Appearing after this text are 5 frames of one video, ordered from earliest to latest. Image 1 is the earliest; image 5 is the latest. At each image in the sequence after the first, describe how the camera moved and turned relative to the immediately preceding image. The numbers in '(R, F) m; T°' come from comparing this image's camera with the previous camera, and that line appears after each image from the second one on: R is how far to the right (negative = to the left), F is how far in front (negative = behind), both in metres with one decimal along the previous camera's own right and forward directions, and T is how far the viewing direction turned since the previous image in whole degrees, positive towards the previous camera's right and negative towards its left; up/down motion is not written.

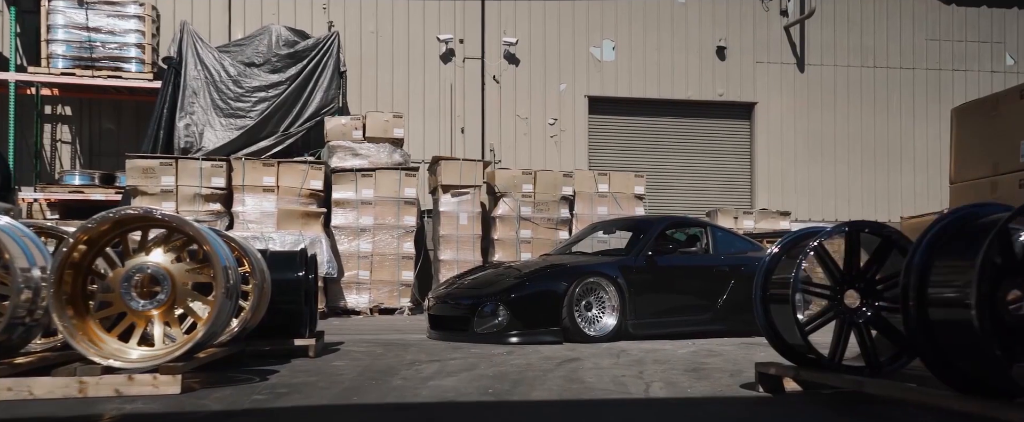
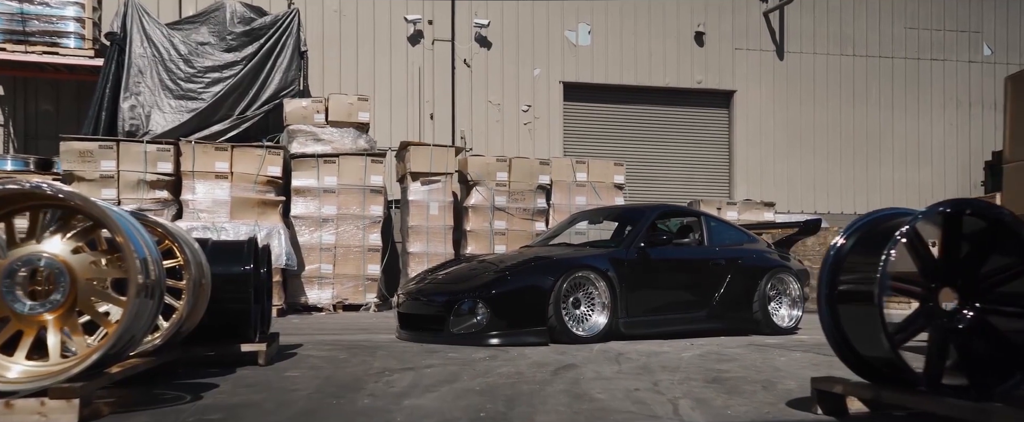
(-0.1, +0.8) m; +3°
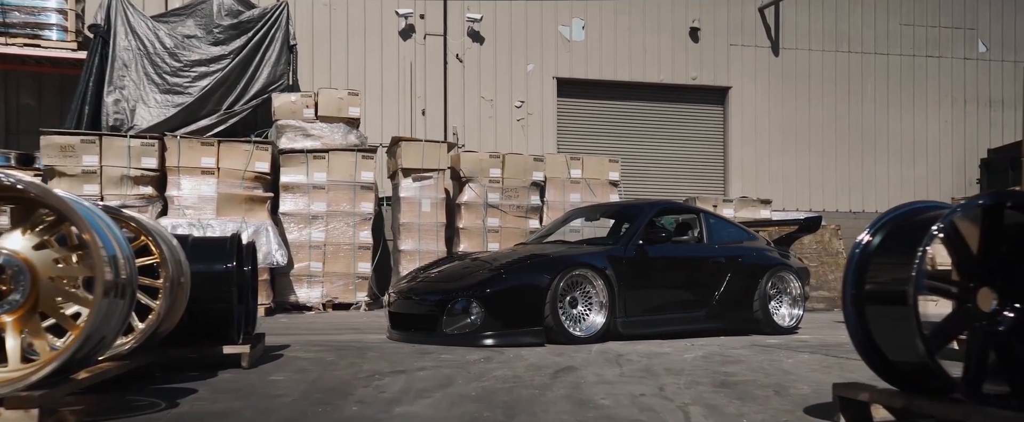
(0.0, +0.2) m; +1°
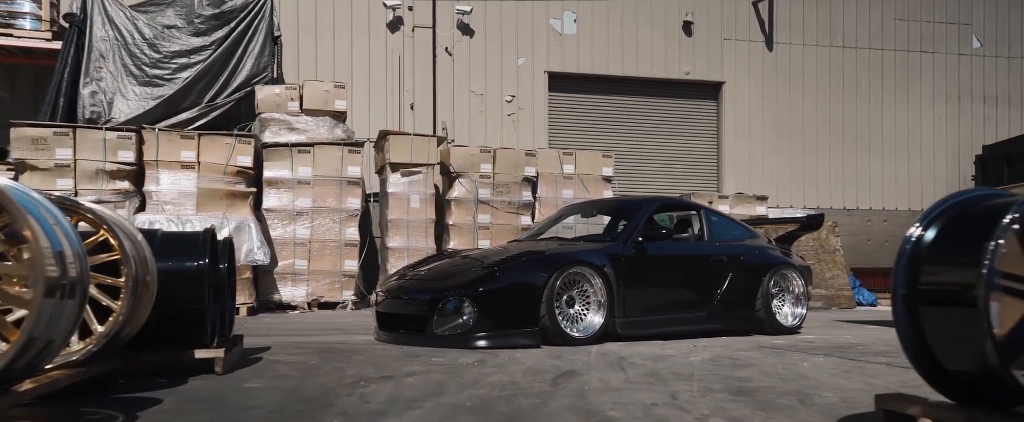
(0.0, +0.3) m; +1°
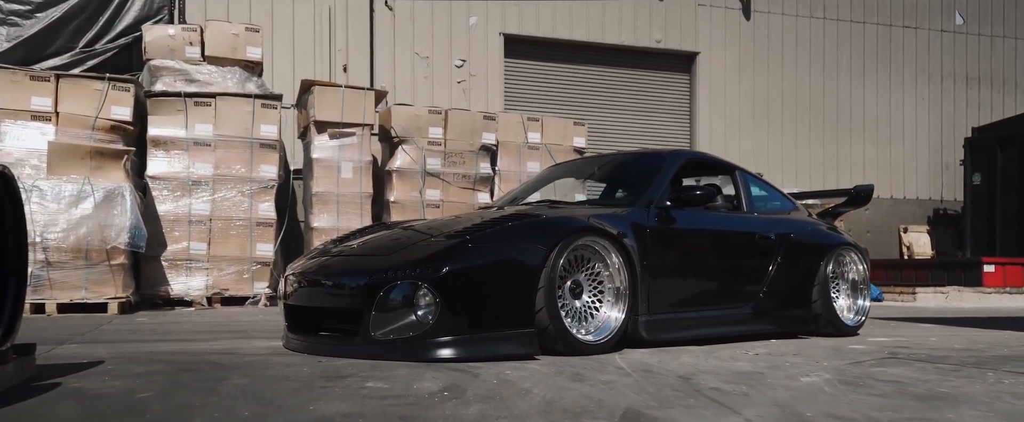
(-0.2, +2.1) m; +5°
